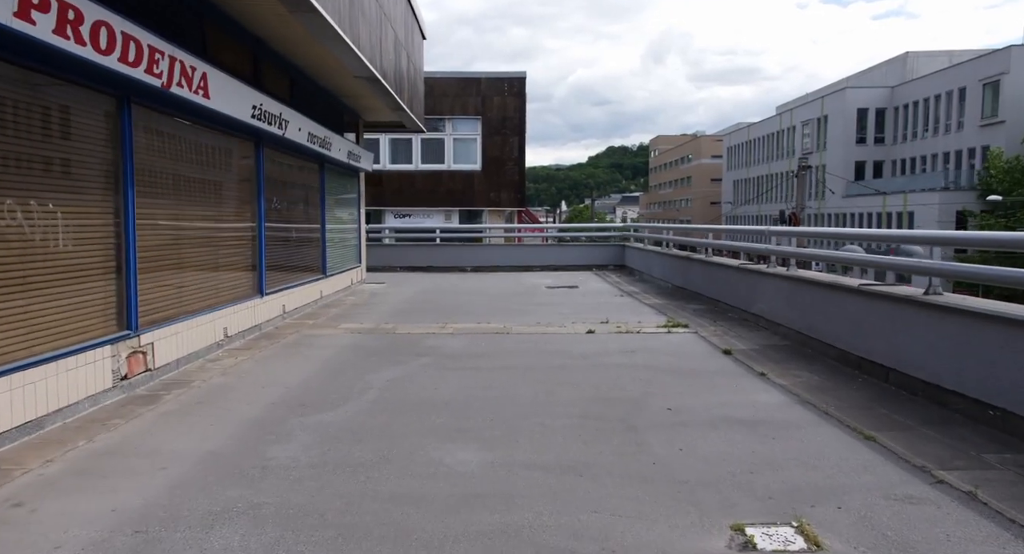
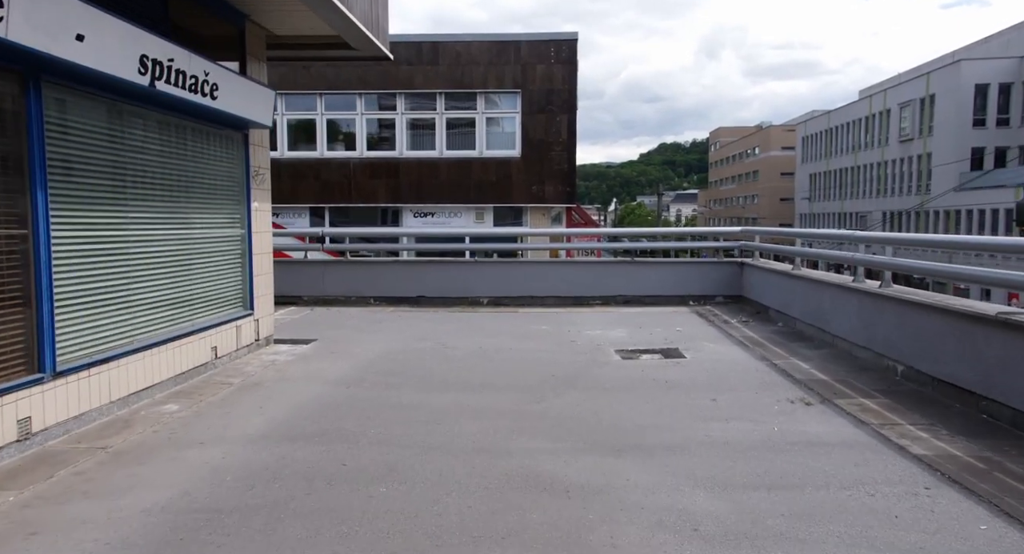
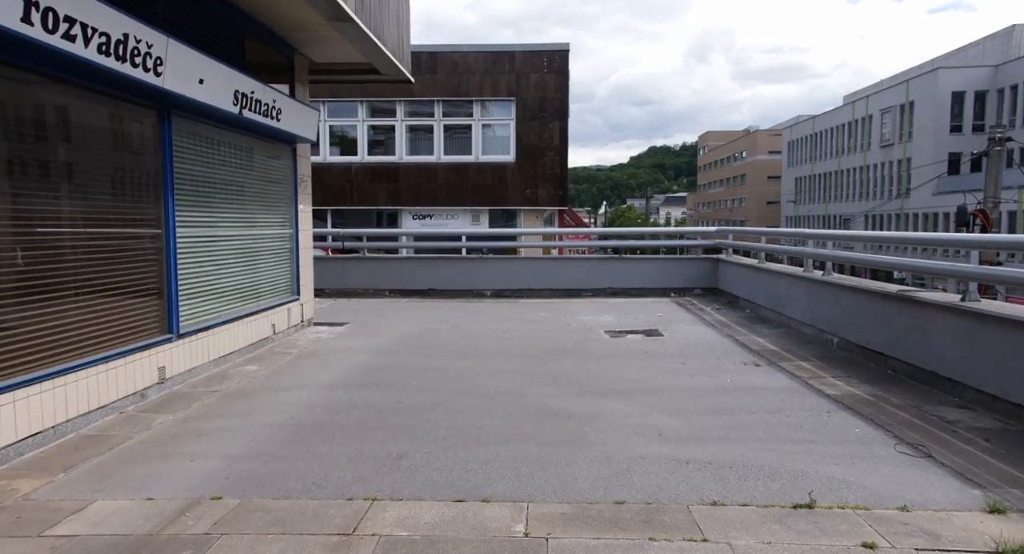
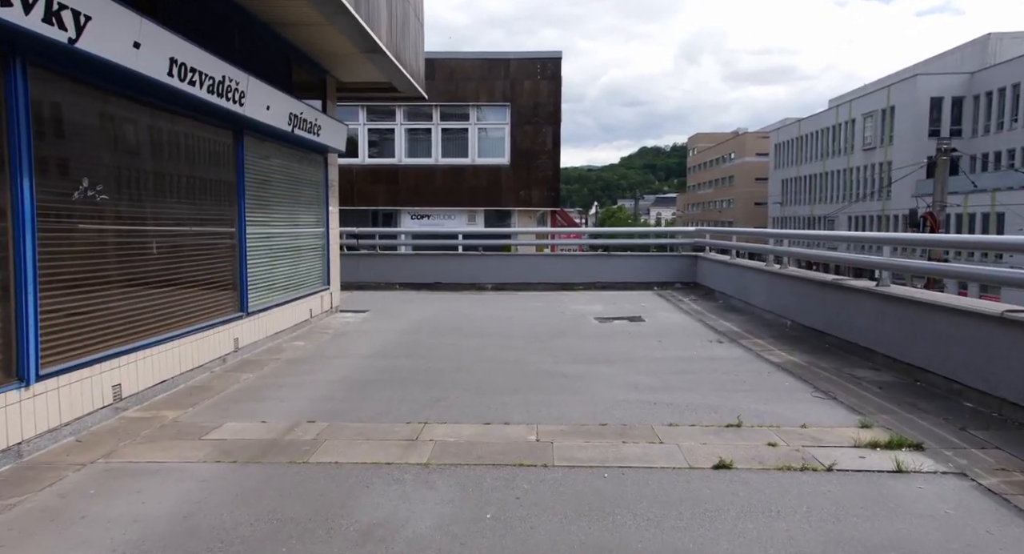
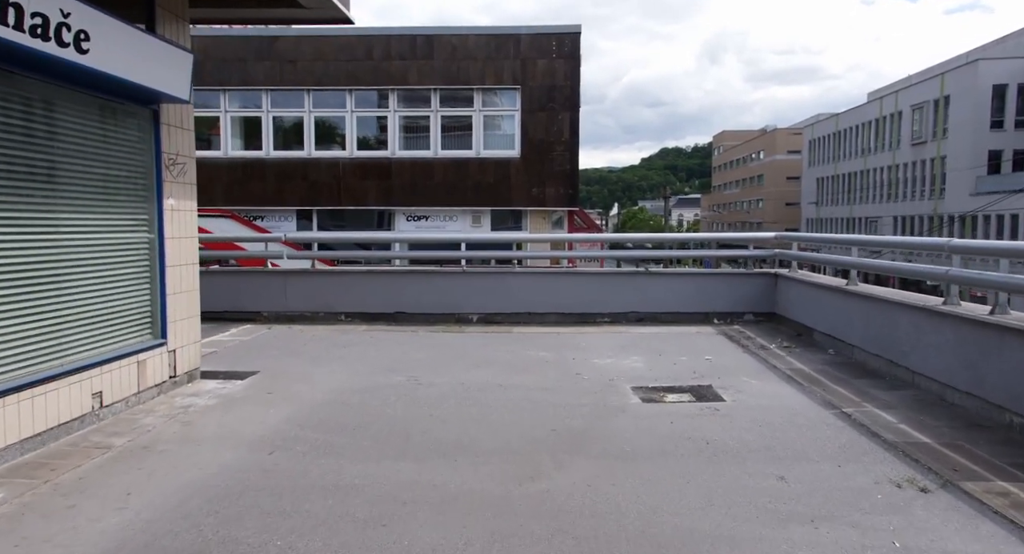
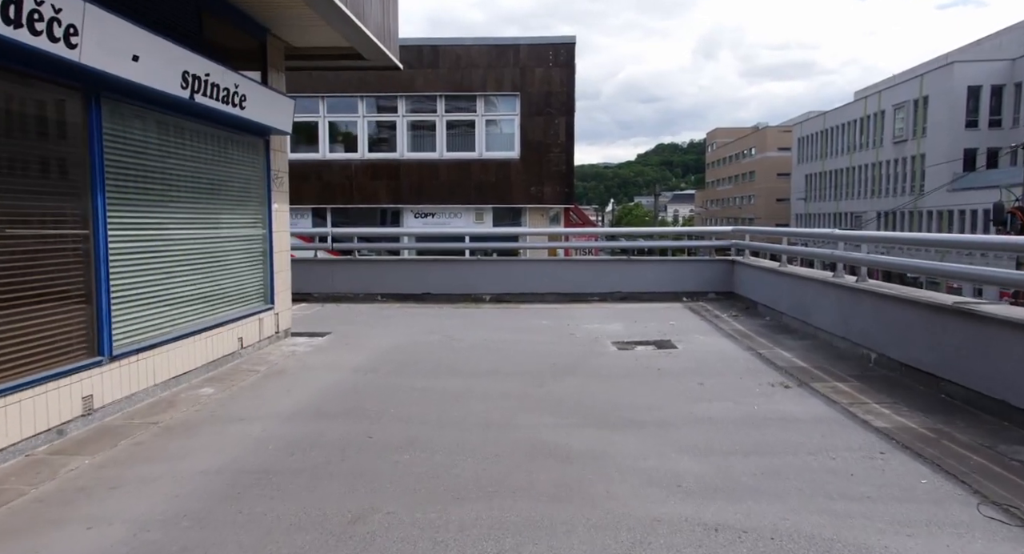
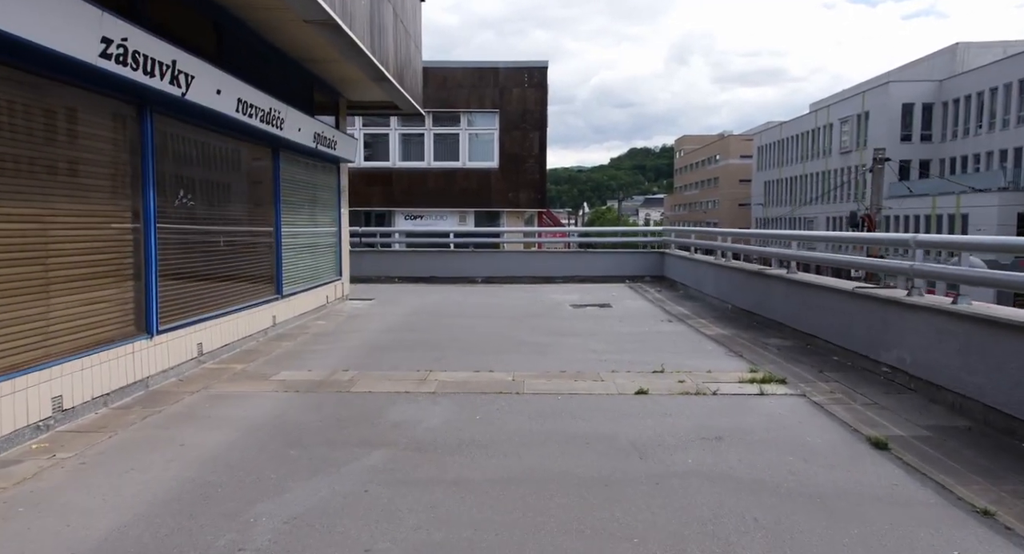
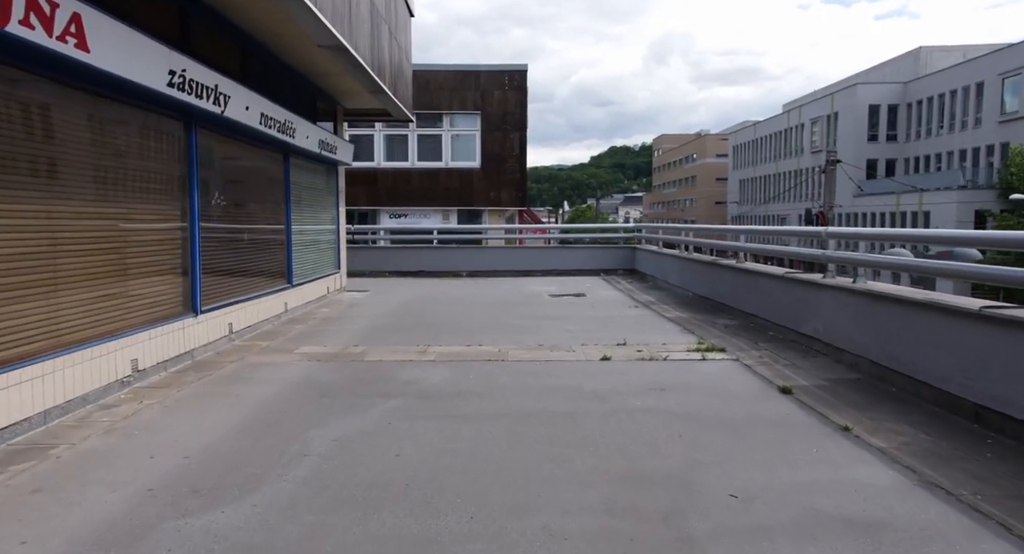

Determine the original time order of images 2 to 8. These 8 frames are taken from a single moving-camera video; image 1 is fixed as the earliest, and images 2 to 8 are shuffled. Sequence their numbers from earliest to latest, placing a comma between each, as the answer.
8, 7, 4, 3, 6, 2, 5
